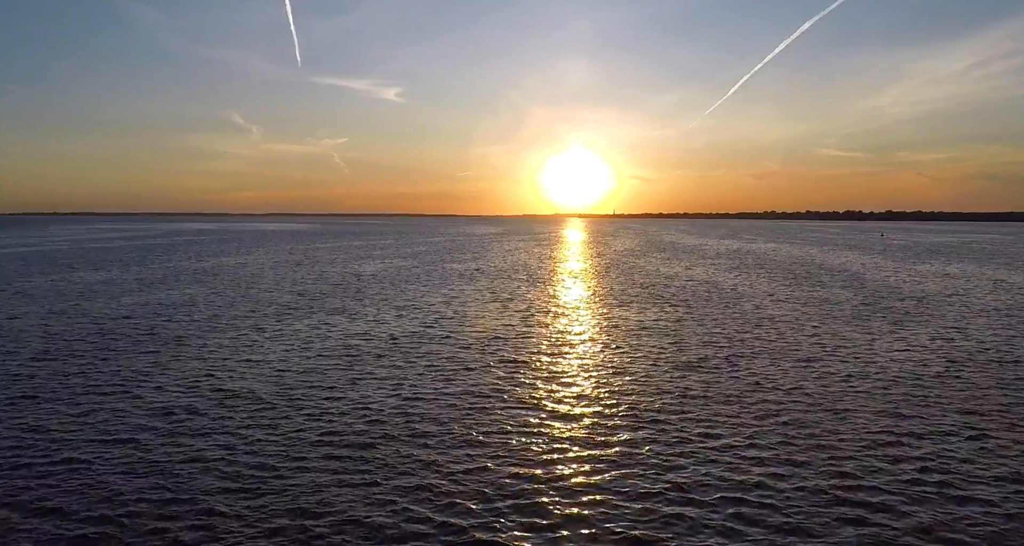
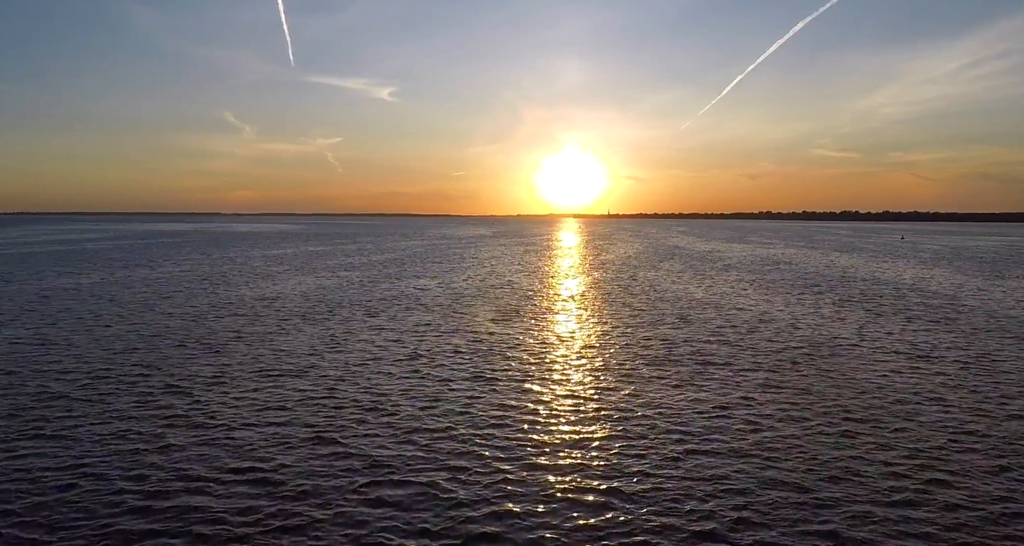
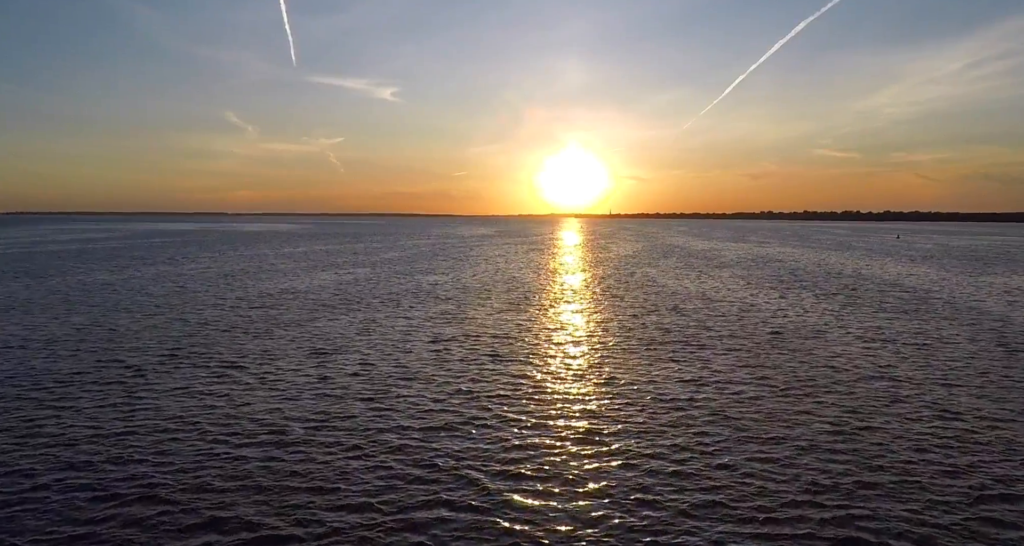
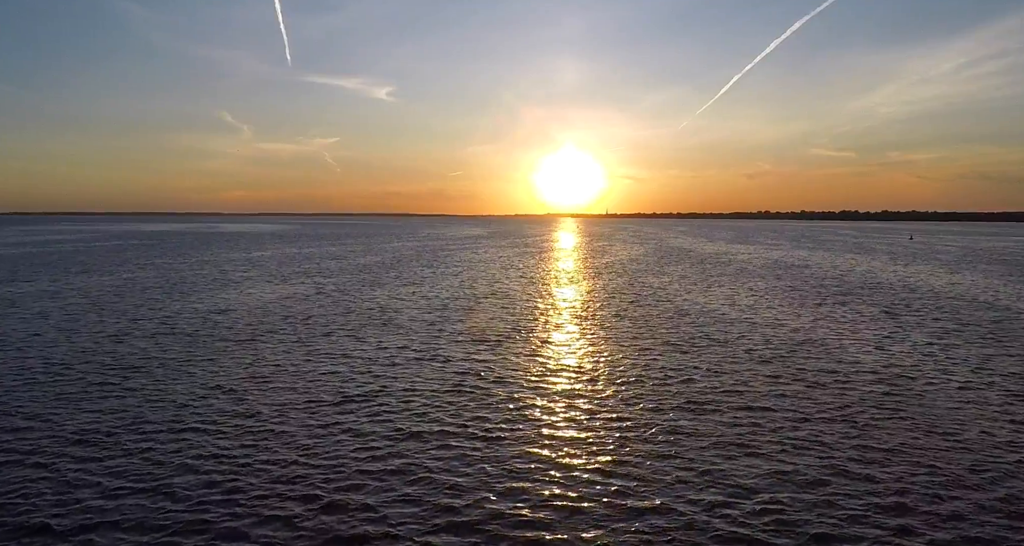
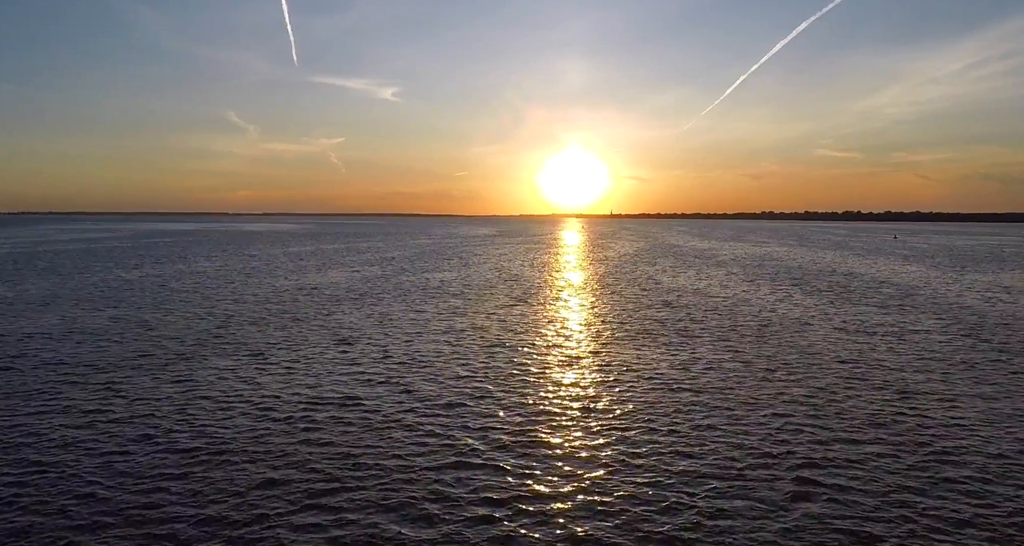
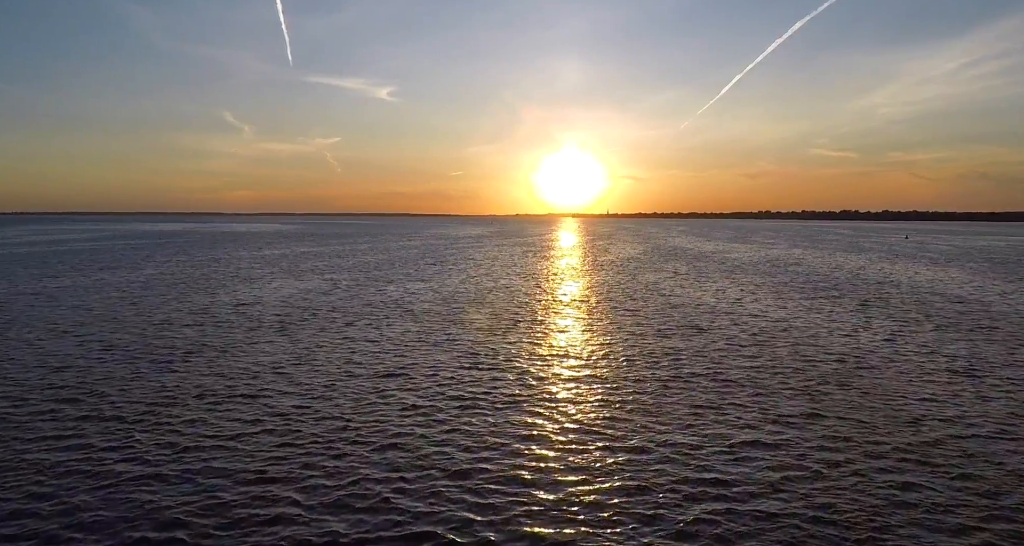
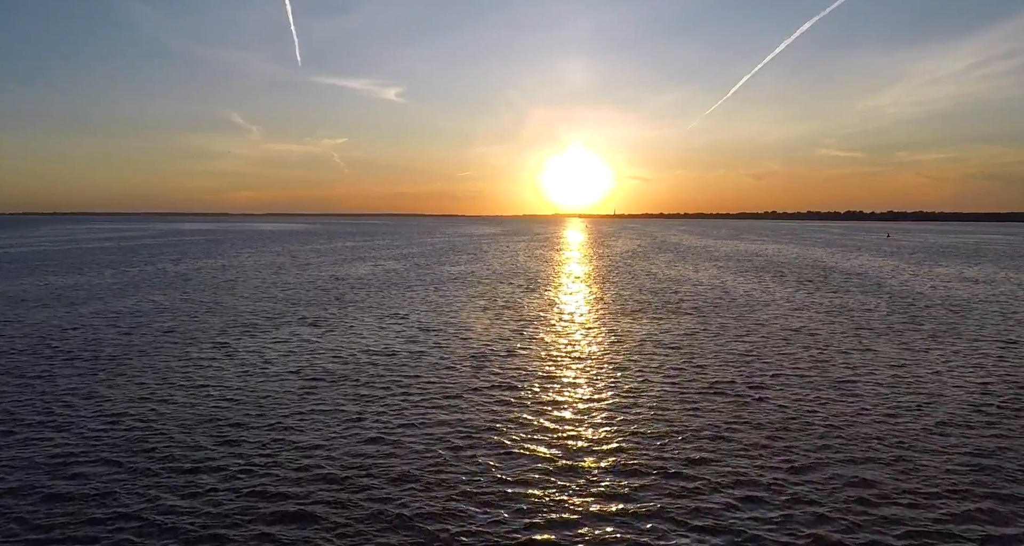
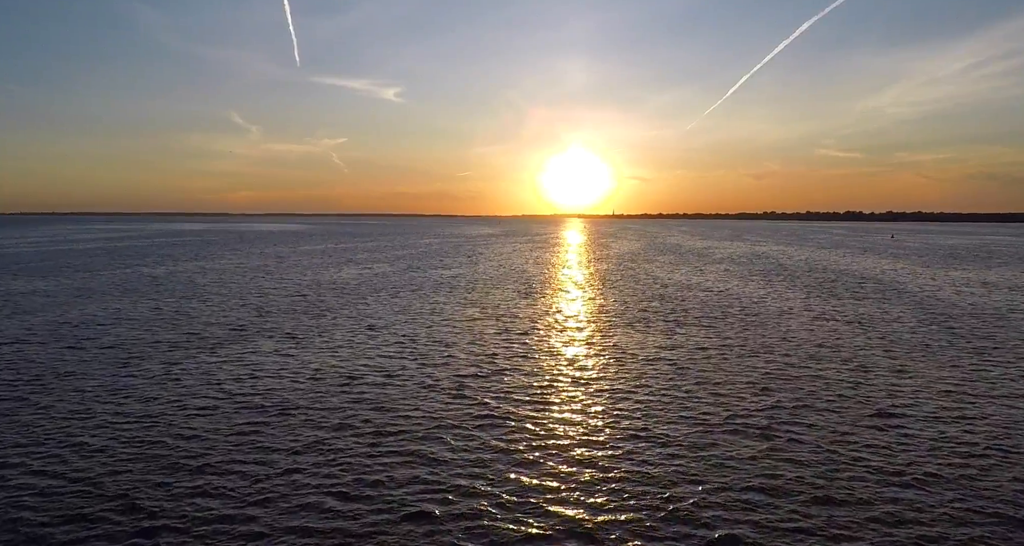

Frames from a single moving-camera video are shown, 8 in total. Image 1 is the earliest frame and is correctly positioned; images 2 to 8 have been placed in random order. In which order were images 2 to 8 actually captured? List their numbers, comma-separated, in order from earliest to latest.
7, 8, 5, 3, 2, 6, 4
